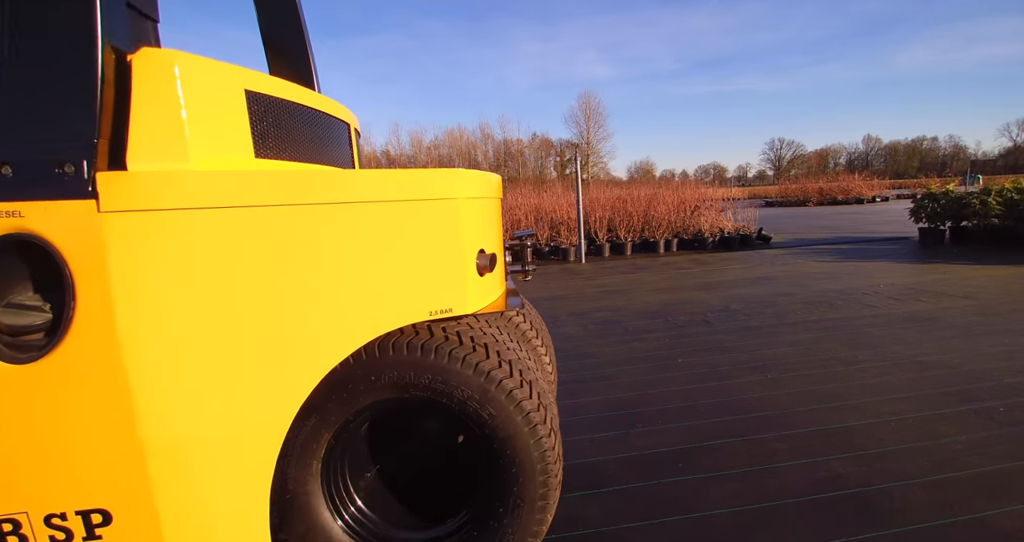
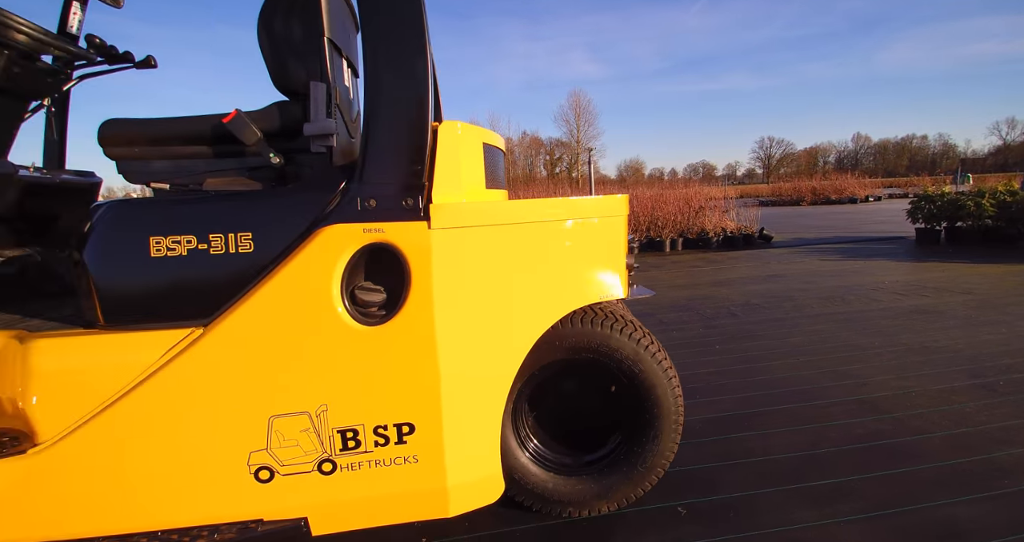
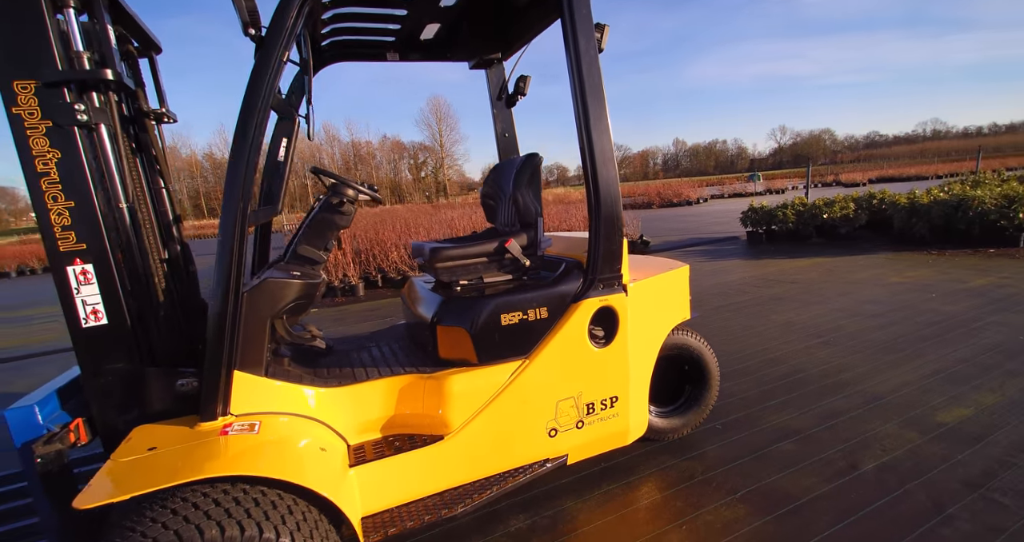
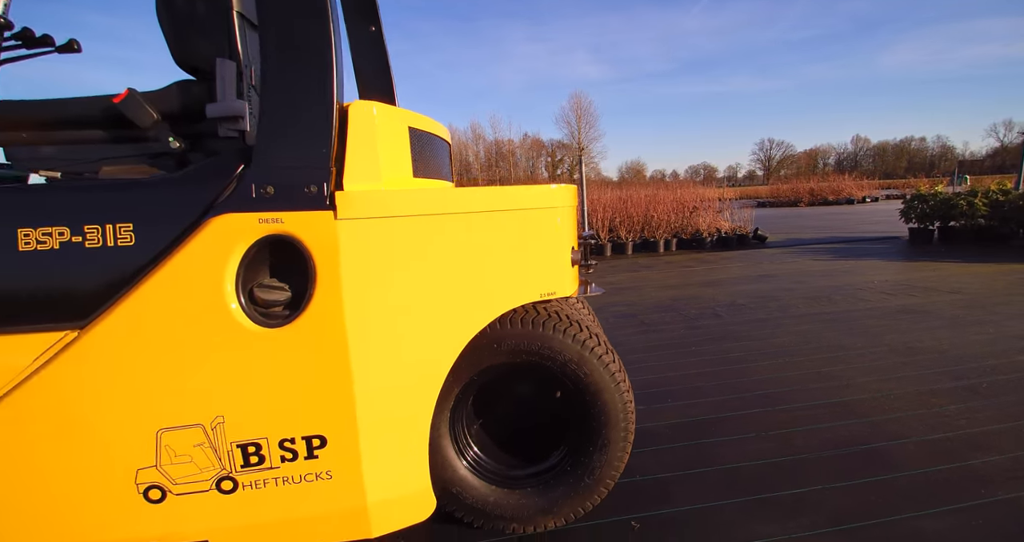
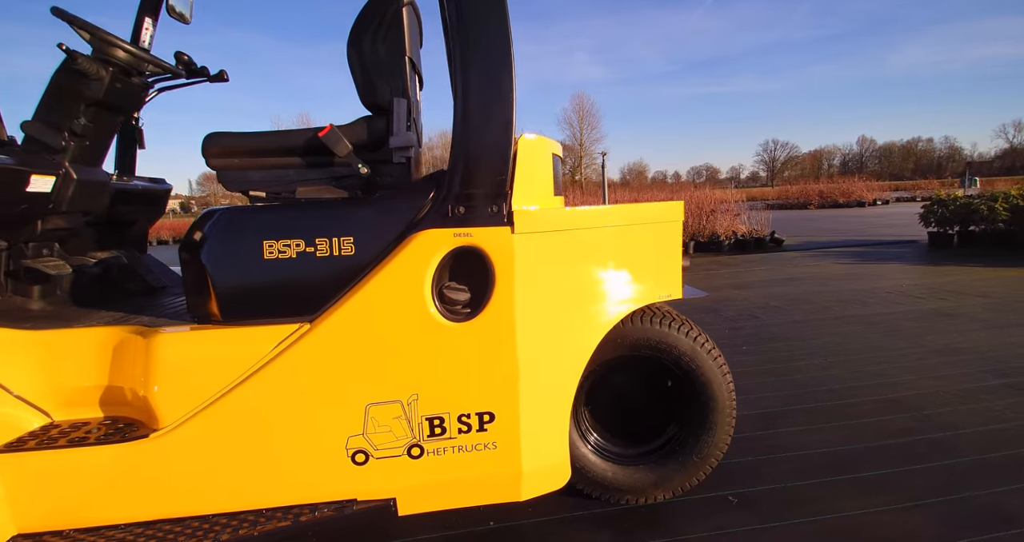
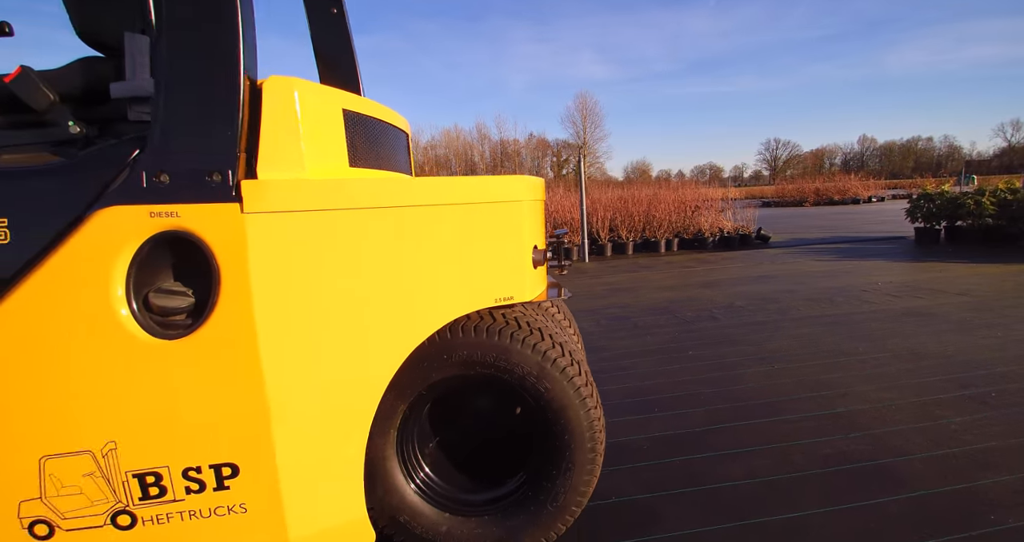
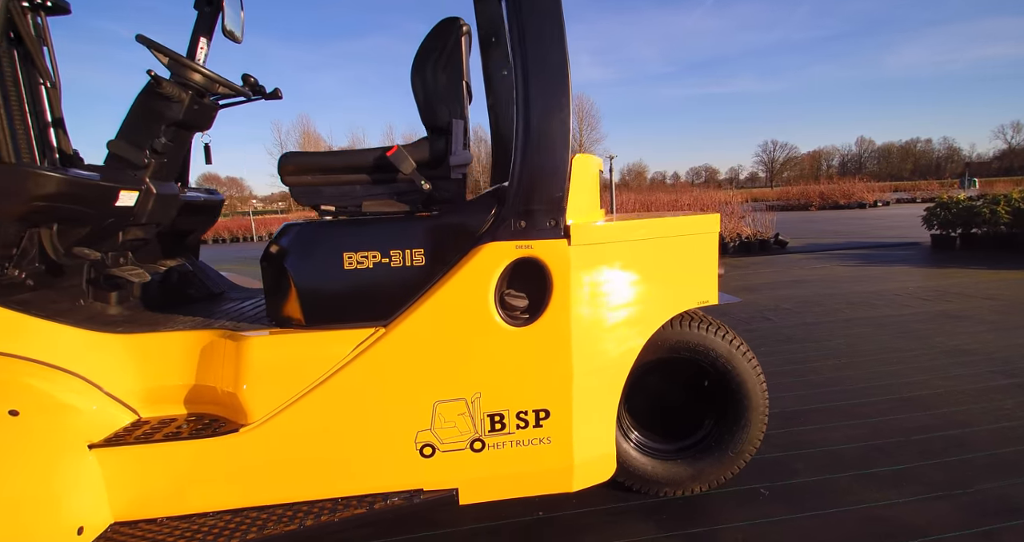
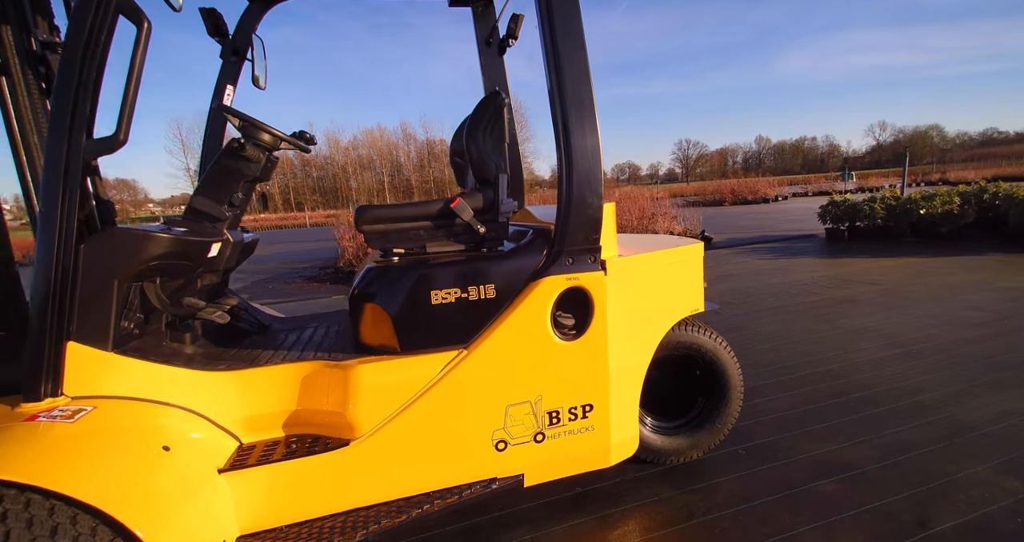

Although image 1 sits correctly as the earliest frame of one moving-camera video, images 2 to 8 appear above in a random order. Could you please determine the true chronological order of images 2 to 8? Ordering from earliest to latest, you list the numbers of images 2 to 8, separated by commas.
6, 4, 2, 5, 7, 8, 3
